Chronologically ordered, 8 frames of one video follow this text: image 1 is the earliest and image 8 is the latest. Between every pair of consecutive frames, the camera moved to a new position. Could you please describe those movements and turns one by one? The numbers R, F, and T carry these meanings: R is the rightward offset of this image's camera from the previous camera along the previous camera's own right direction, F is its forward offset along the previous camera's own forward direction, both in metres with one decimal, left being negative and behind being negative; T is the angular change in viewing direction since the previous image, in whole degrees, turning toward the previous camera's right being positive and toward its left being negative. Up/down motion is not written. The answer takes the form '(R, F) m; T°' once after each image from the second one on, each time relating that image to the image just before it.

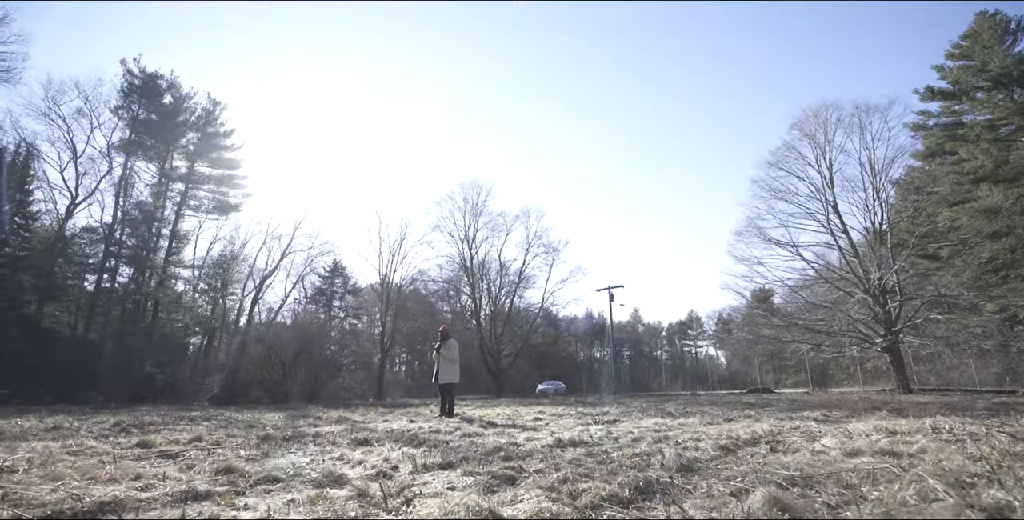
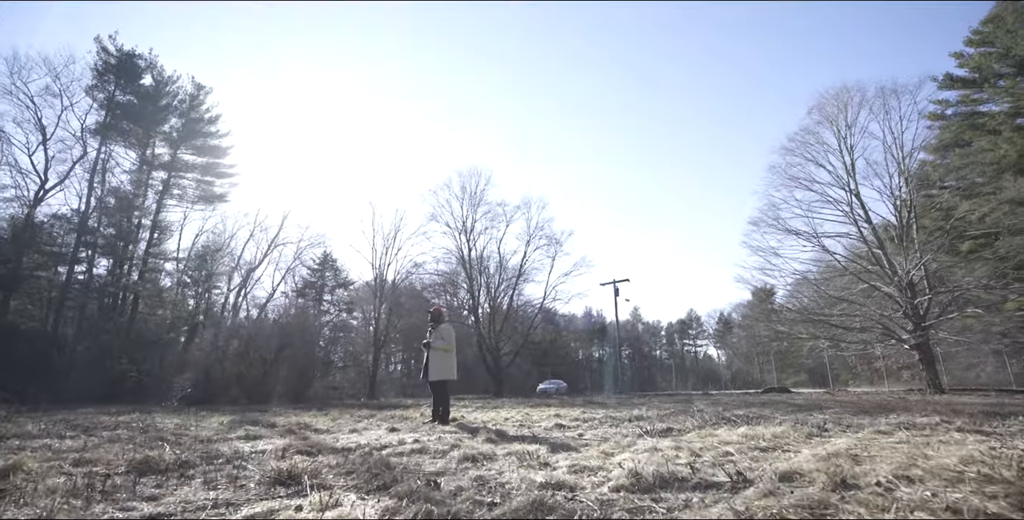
(-0.1, +1.2) m; 0°
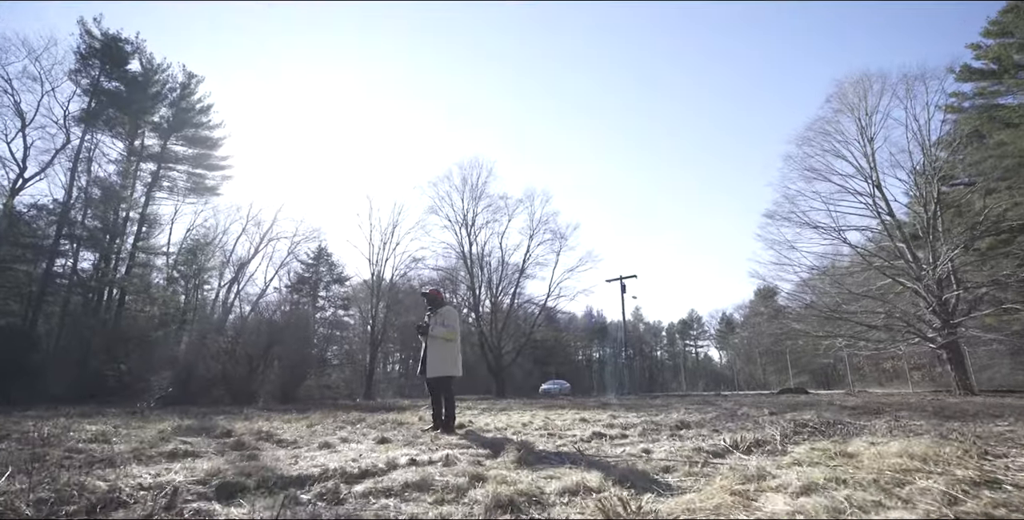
(-0.1, +0.9) m; 0°
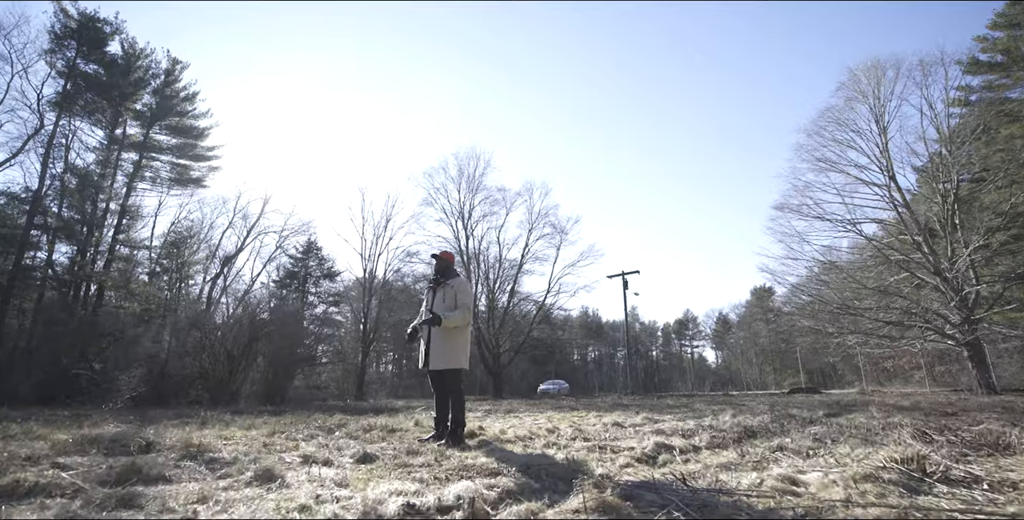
(-0.2, +0.8) m; +1°
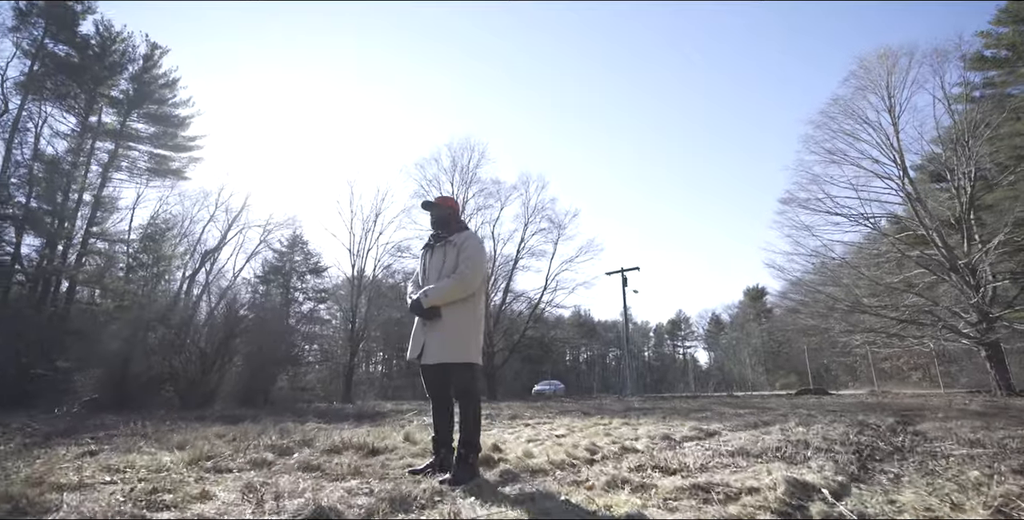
(-0.1, +0.8) m; +1°
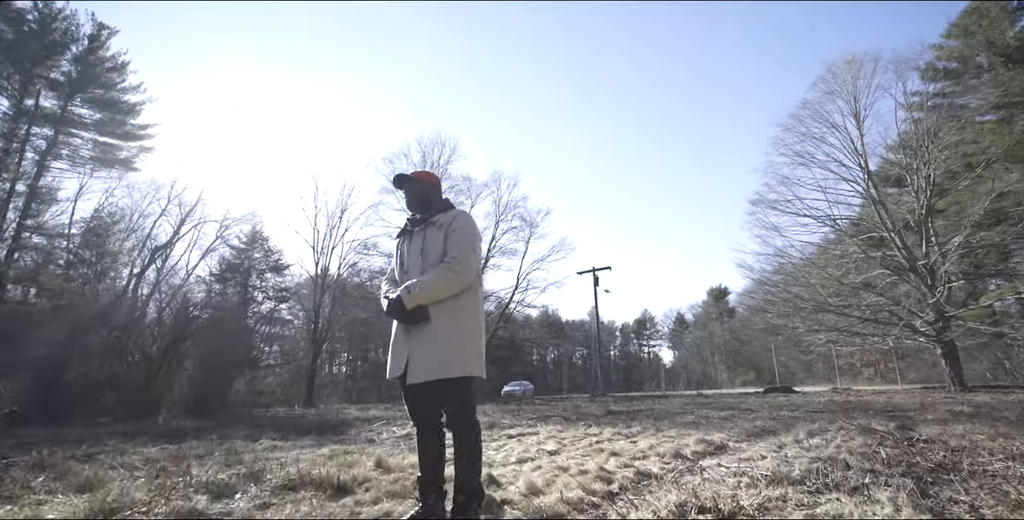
(-0.1, +0.4) m; +3°
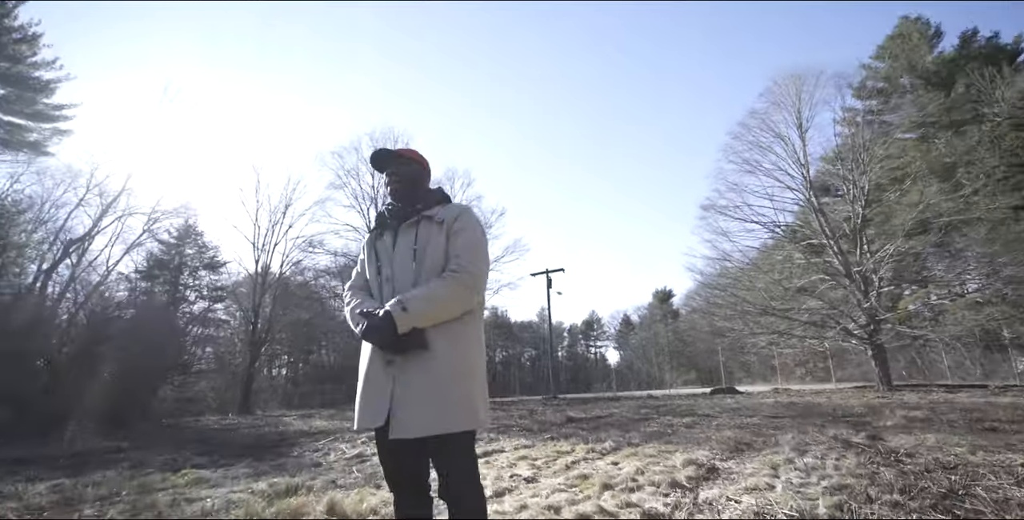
(-0.1, +0.4) m; +5°
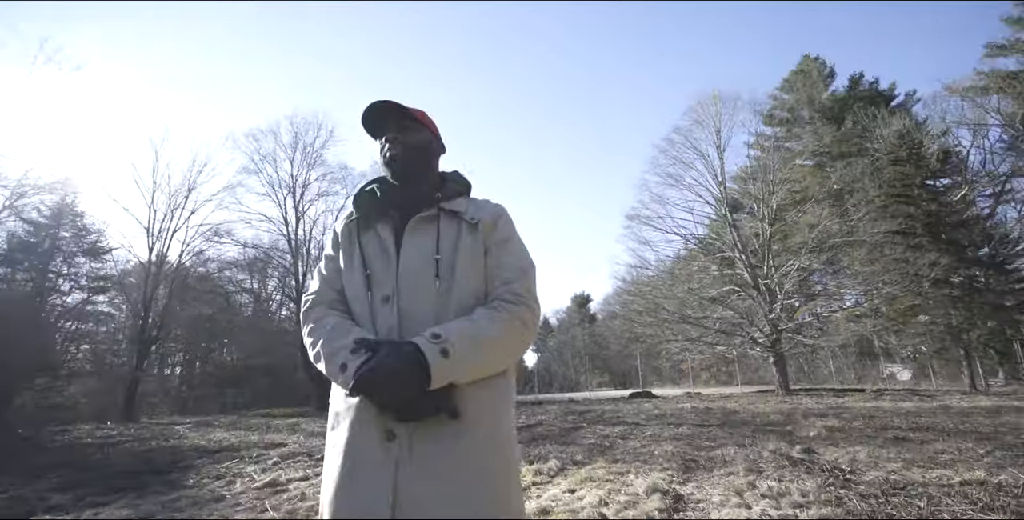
(-0.2, +0.6) m; +8°
